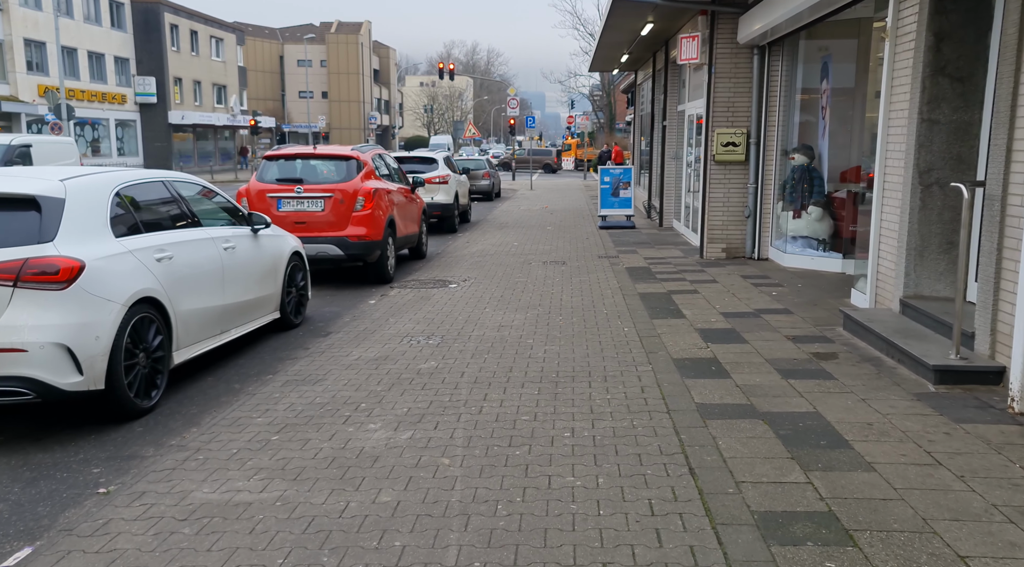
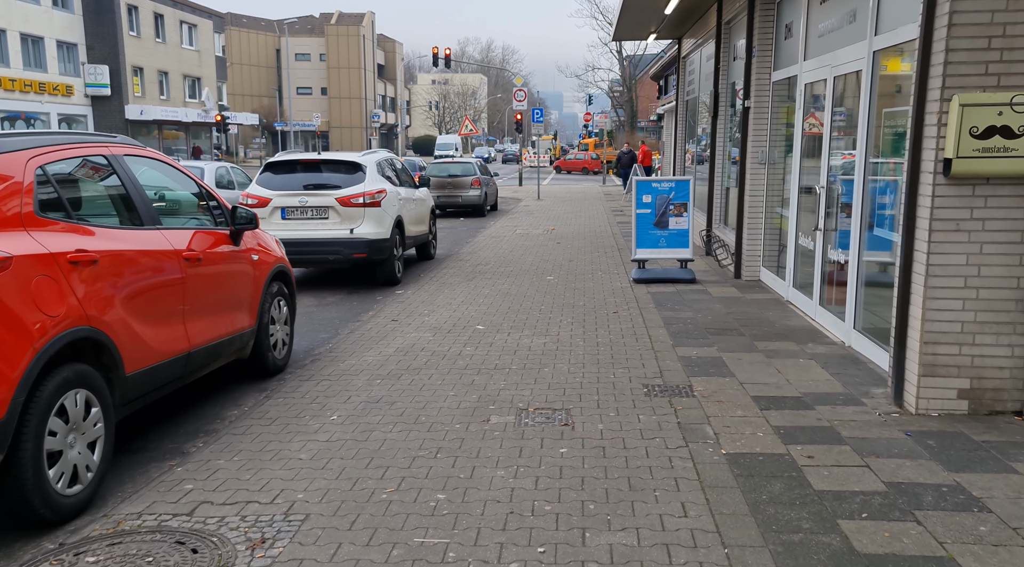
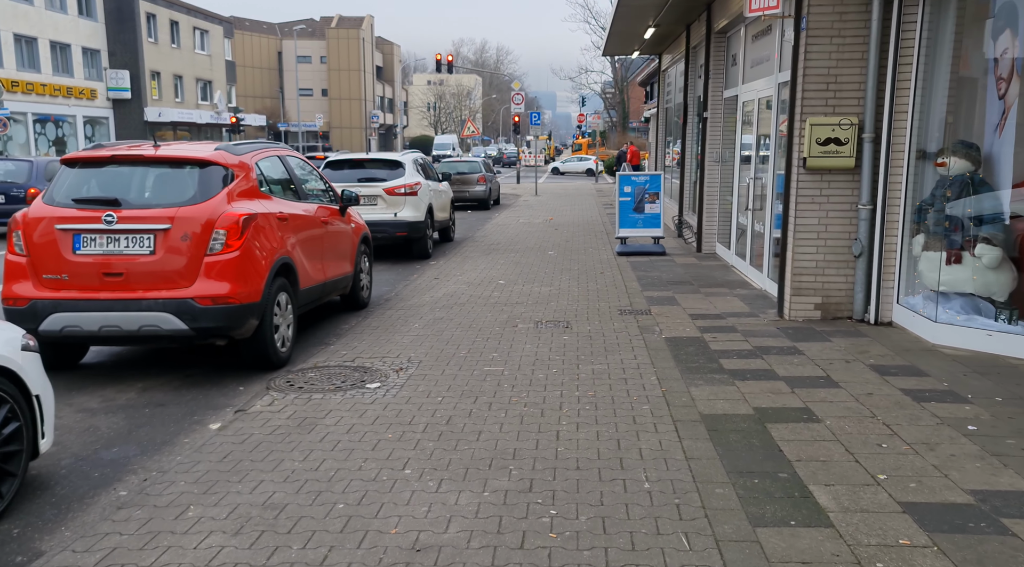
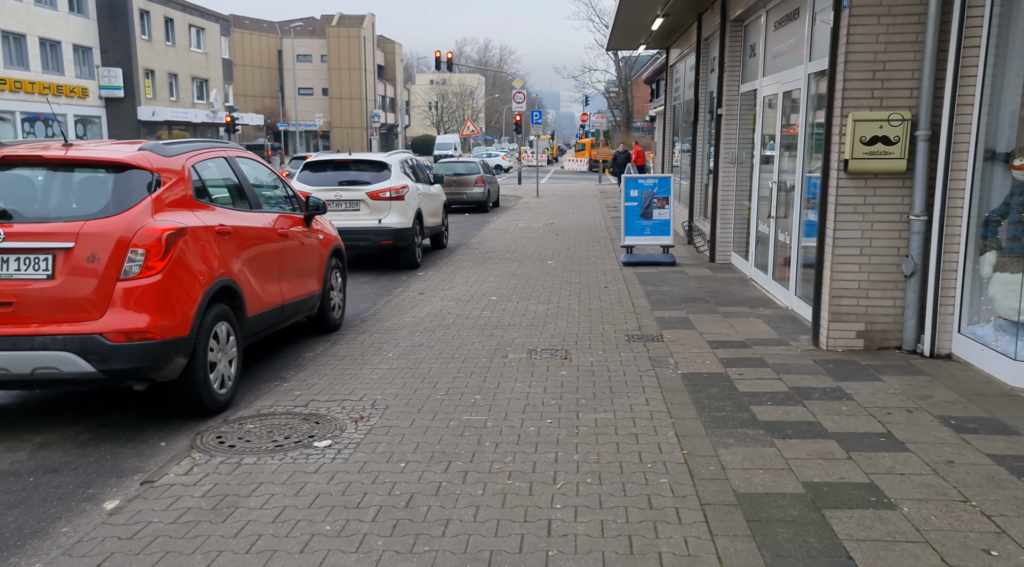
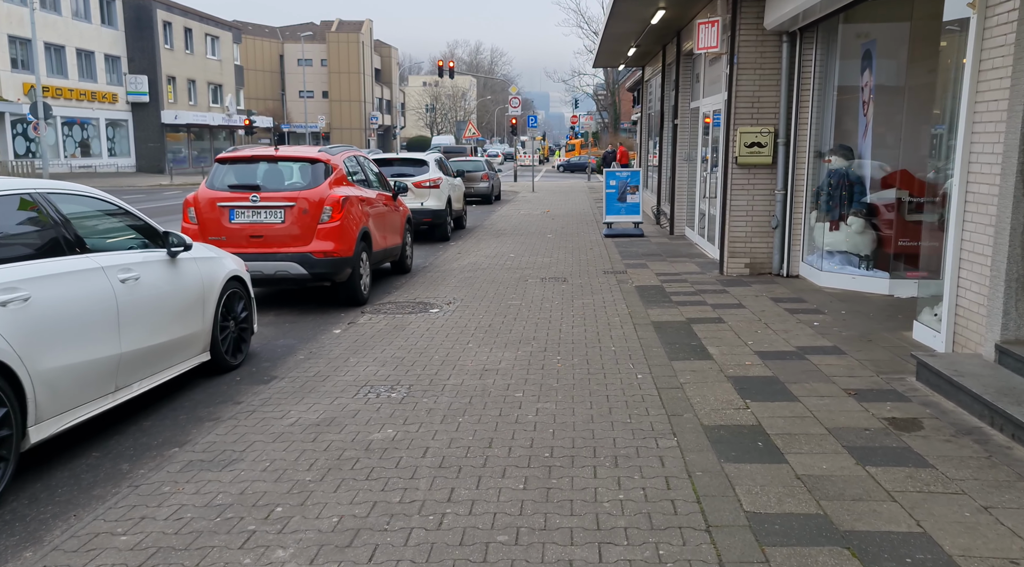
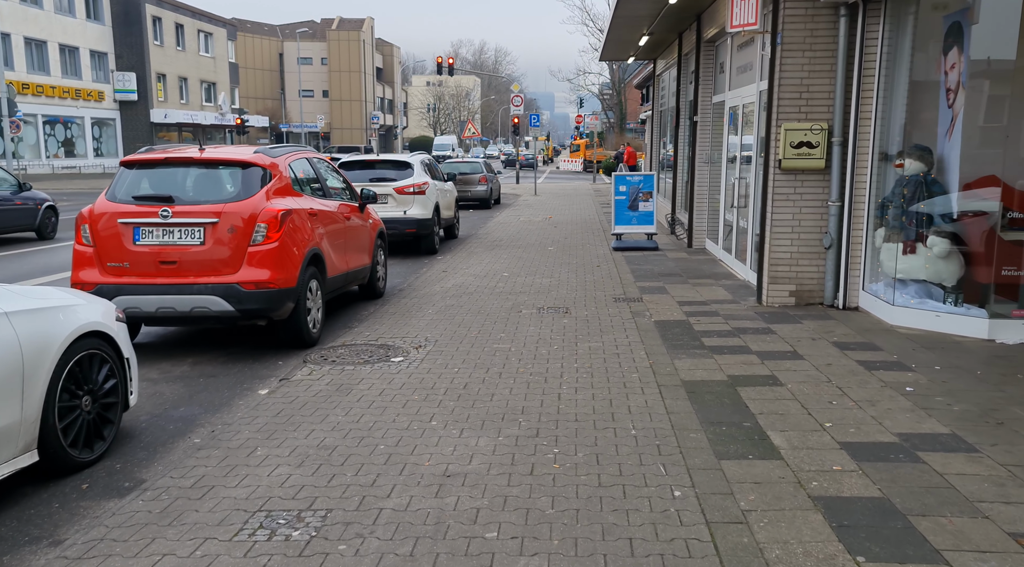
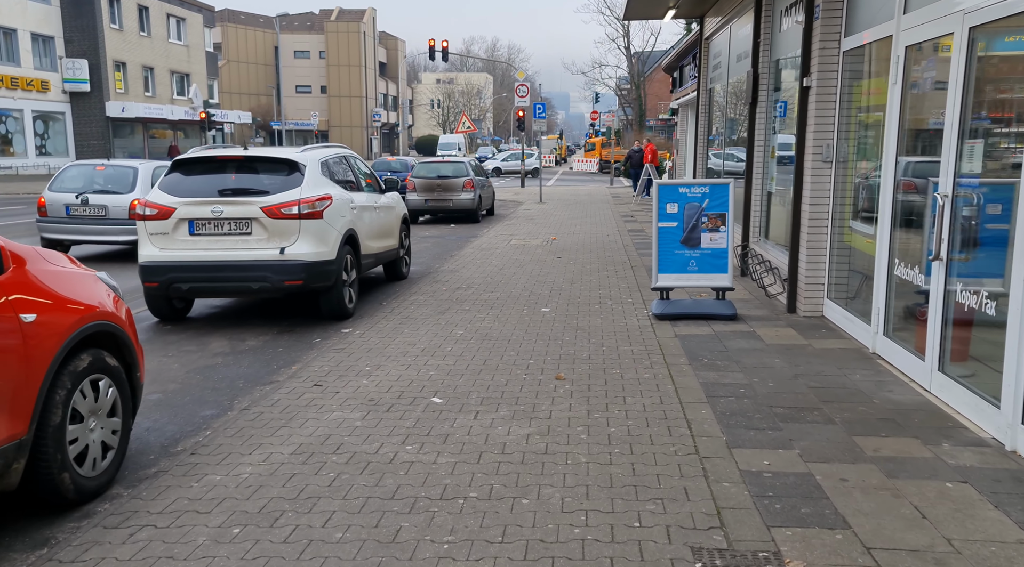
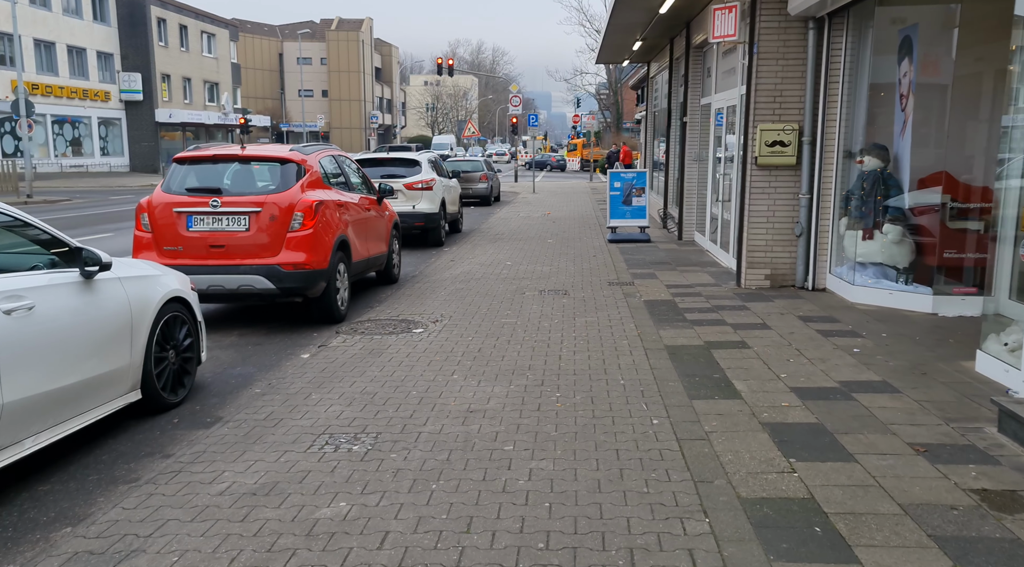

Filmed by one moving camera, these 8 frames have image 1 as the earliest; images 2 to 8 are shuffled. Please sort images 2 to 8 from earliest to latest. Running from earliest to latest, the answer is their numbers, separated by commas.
5, 8, 6, 3, 4, 2, 7
